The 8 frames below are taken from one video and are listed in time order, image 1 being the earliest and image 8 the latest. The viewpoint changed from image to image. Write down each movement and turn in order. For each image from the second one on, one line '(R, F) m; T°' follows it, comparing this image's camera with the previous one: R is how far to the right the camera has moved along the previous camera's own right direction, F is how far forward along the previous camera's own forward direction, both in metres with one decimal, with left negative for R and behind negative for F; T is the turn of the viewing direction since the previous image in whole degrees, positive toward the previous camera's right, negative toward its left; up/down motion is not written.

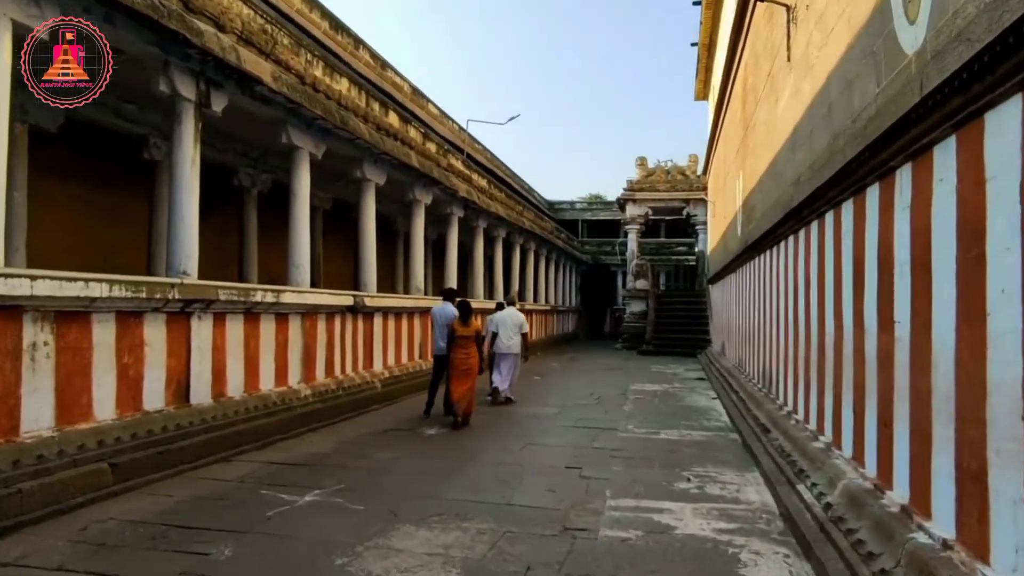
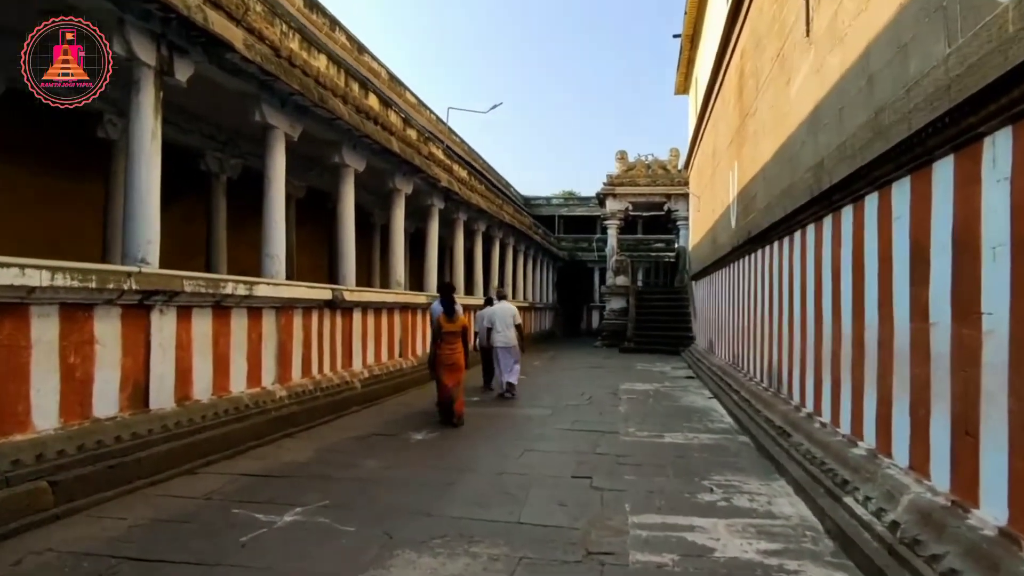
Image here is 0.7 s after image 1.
(-0.2, +0.5) m; +2°
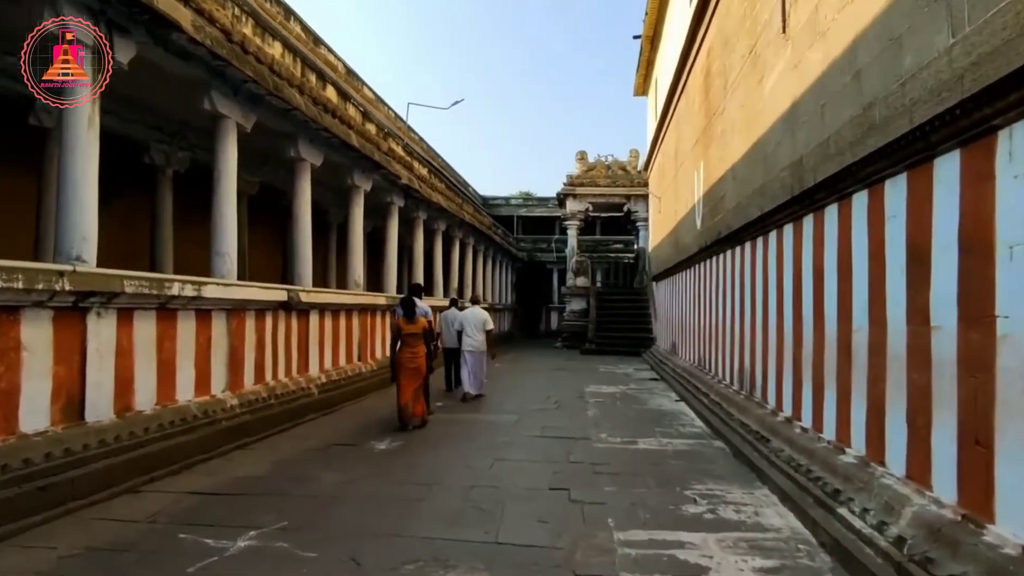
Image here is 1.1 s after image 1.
(-0.1, +0.3) m; +4°
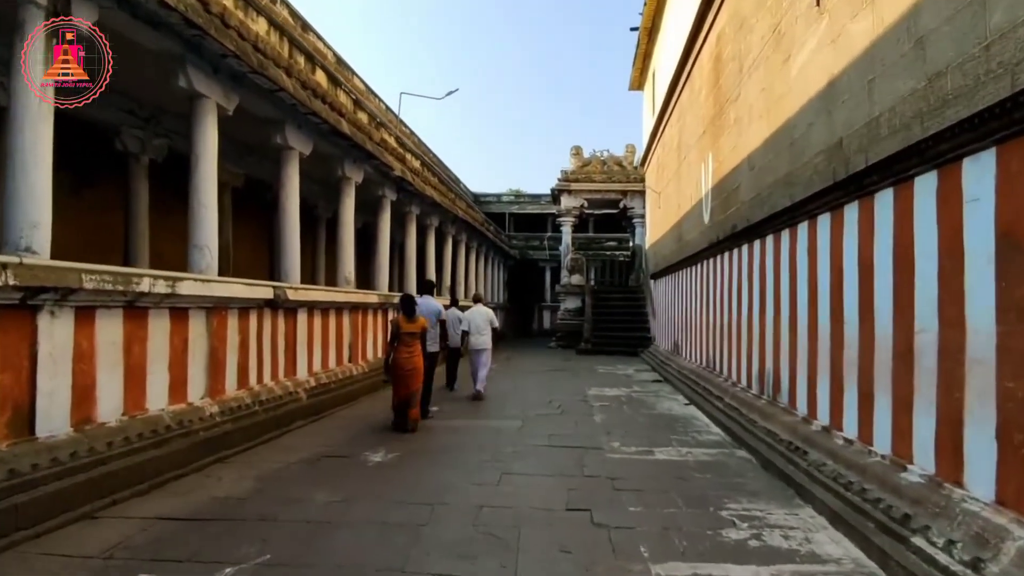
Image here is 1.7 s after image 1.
(-0.1, +0.5) m; +1°
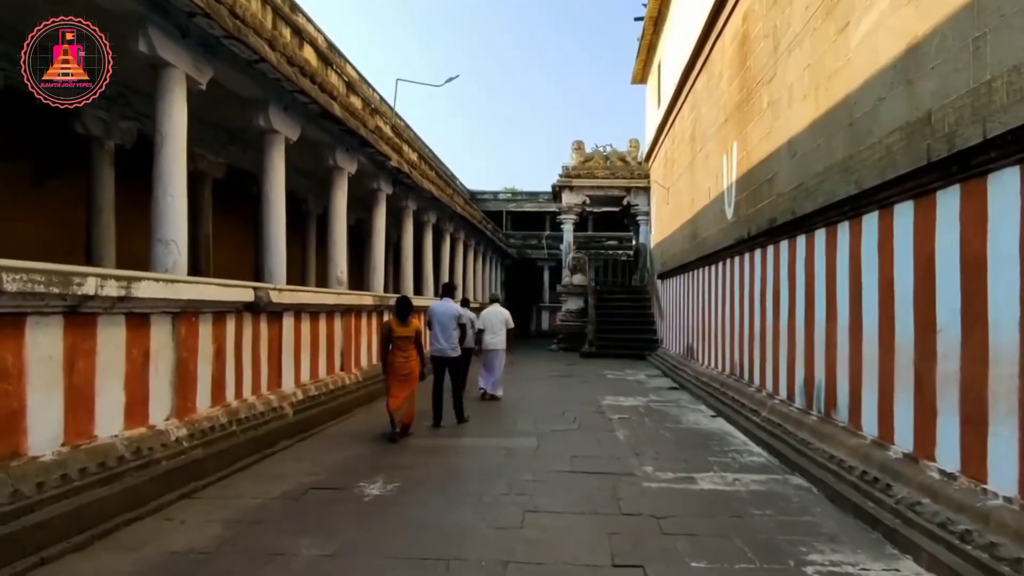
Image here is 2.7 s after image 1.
(-0.2, +0.7) m; +1°
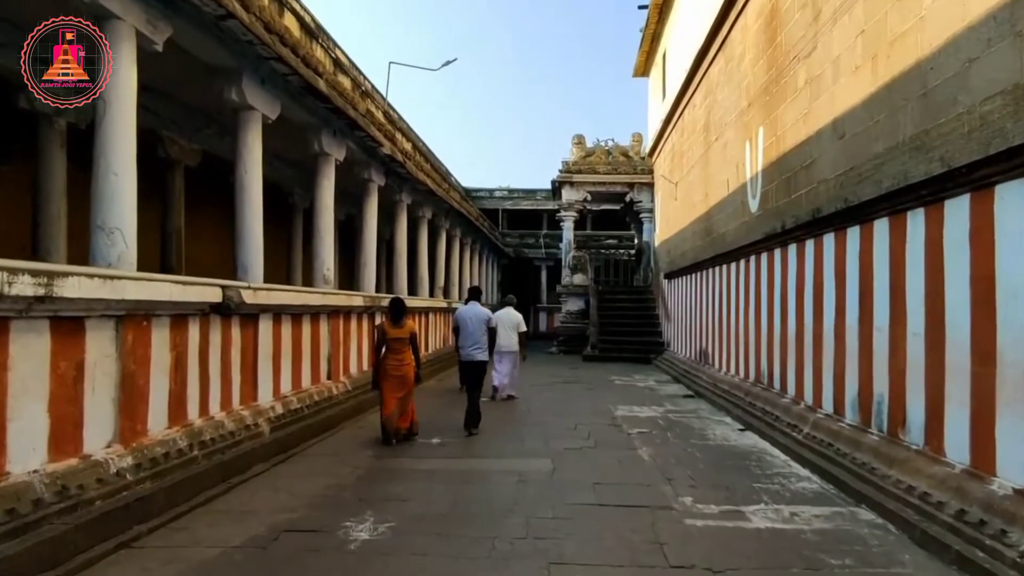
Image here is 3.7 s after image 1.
(-0.1, +0.8) m; +1°
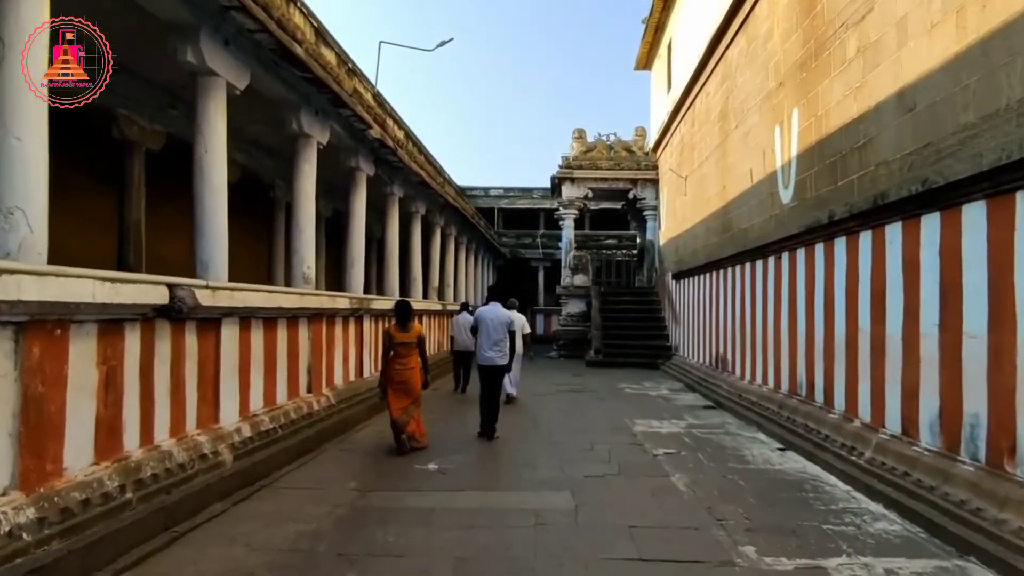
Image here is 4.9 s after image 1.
(-0.1, +0.8) m; +1°
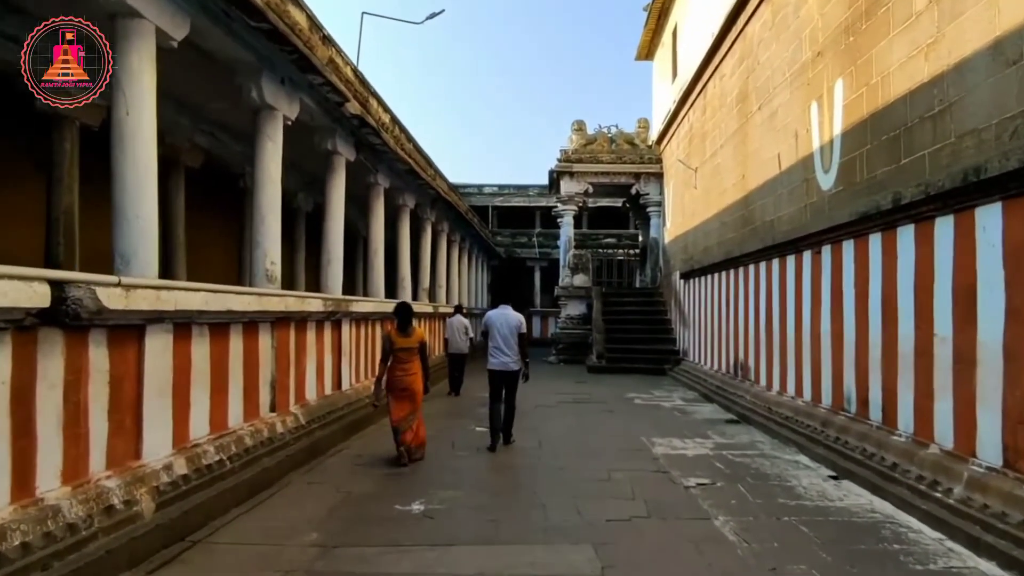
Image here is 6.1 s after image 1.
(-0.1, +0.9) m; +1°
